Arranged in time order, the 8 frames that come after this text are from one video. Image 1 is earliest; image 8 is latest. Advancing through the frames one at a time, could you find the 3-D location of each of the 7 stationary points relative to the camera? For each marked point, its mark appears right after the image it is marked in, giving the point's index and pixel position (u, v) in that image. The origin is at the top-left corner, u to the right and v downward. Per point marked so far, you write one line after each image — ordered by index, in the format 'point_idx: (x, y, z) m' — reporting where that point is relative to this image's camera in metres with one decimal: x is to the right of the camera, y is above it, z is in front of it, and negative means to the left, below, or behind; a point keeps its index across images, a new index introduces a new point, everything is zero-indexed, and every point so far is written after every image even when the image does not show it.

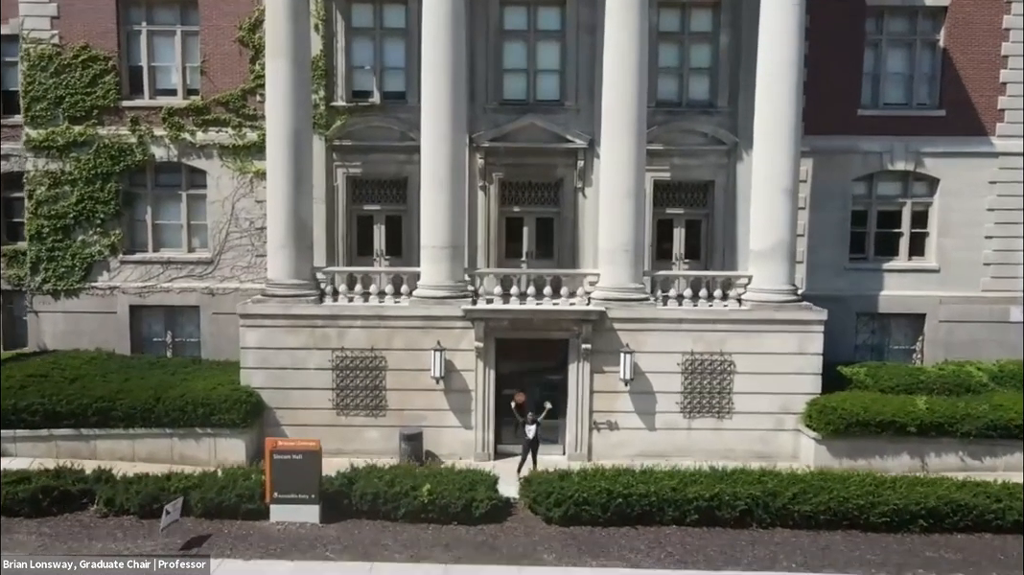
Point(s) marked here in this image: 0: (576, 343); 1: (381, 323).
0: (+1.4, -1.3, +17.8) m
1: (-3.0, -0.8, +17.8) m
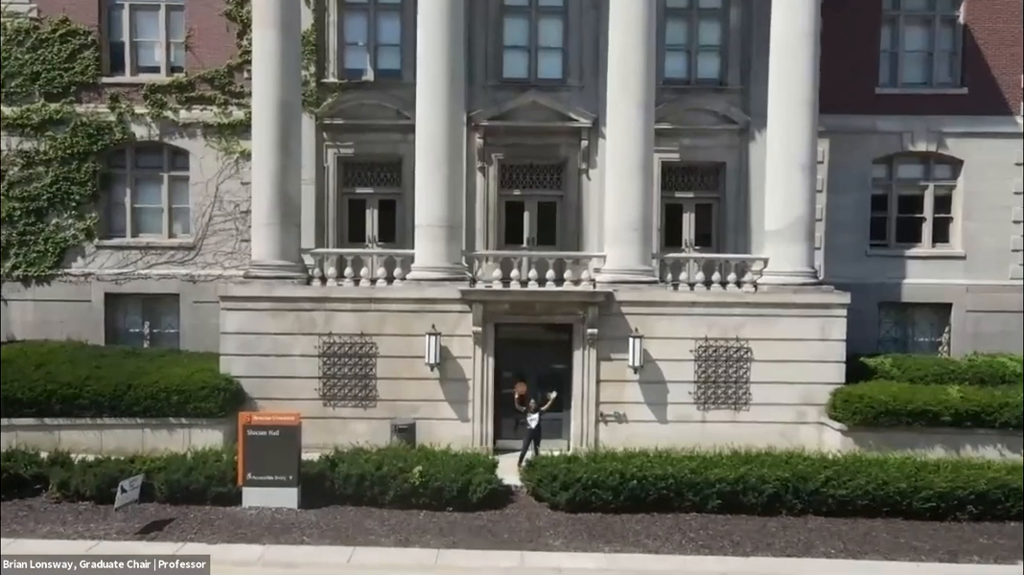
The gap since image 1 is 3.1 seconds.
0: (+1.5, -0.9, +16.5) m
1: (-3.0, -0.4, +16.5) m
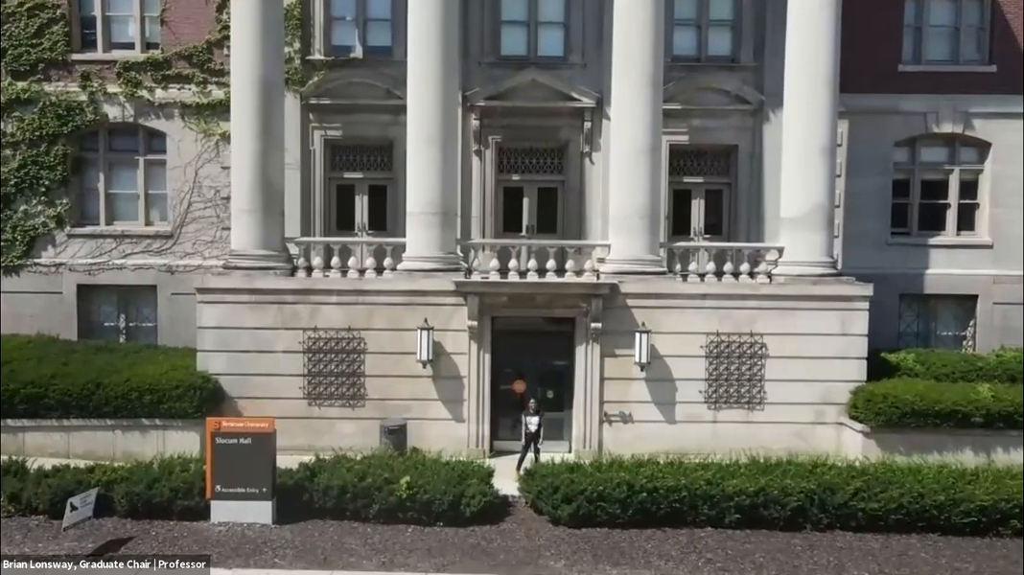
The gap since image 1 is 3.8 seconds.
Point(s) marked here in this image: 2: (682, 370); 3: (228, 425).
0: (+1.4, -0.7, +15.4) m
1: (-3.0, -0.2, +15.4) m
2: (+3.4, -1.7, +15.5) m
3: (-3.7, -1.8, +10.2) m
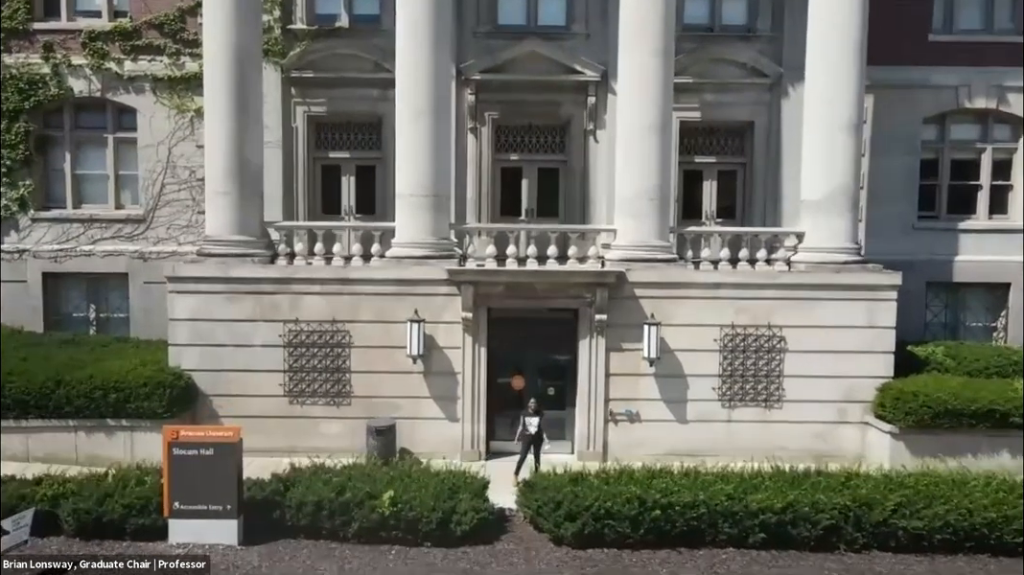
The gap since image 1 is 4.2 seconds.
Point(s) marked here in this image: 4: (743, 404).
0: (+1.4, -0.5, +14.2) m
1: (-3.1, 0.0, +14.2) m
2: (+3.3, -1.4, +14.3) m
3: (-3.8, -1.7, +9.0) m
4: (+4.3, -2.2, +14.4) m
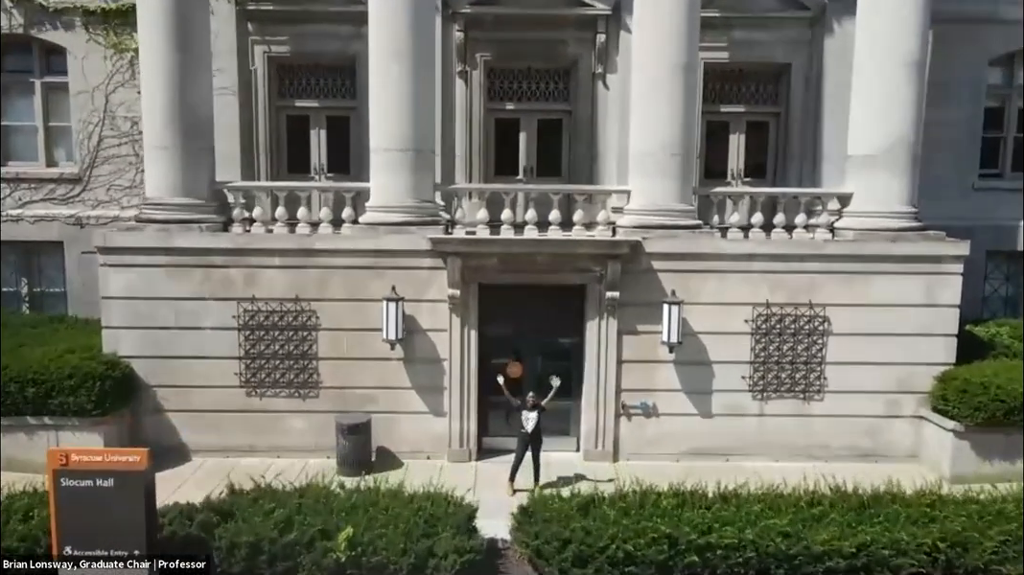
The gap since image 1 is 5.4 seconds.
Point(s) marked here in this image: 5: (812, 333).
0: (+1.3, -0.1, +12.1) m
1: (-3.1, +0.4, +12.0) m
2: (+3.3, -1.0, +12.2) m
3: (-3.8, -1.5, +6.9) m
4: (+4.2, -1.7, +12.3) m
5: (+4.7, -0.7, +12.2) m
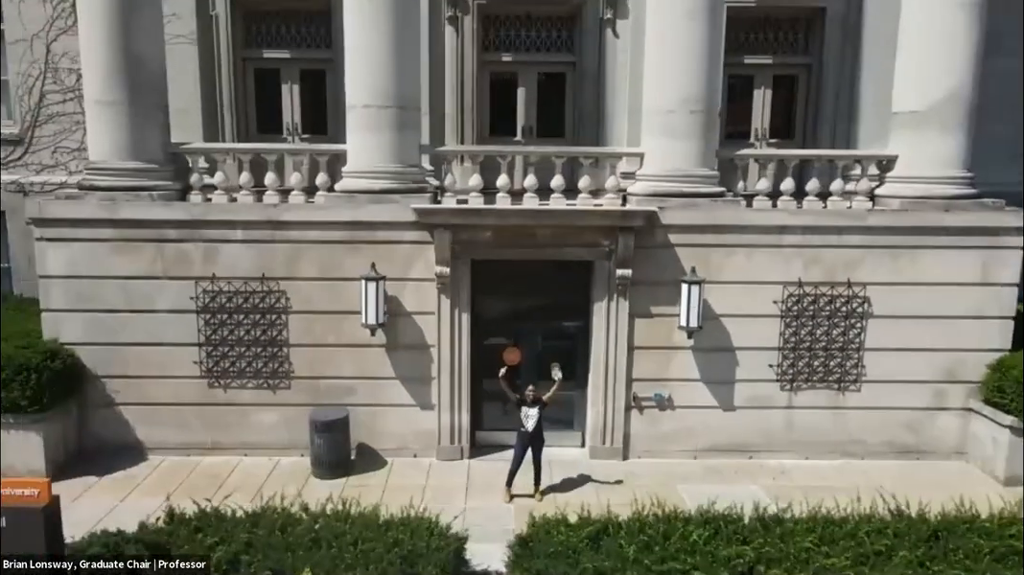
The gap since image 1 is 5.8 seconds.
0: (+1.3, +0.3, +10.6) m
1: (-3.2, +0.7, +10.5) m
2: (+3.2, -0.7, +10.8) m
3: (-3.8, -1.4, +5.4) m
4: (+4.2, -1.4, +10.9) m
5: (+4.6, -0.4, +10.7) m
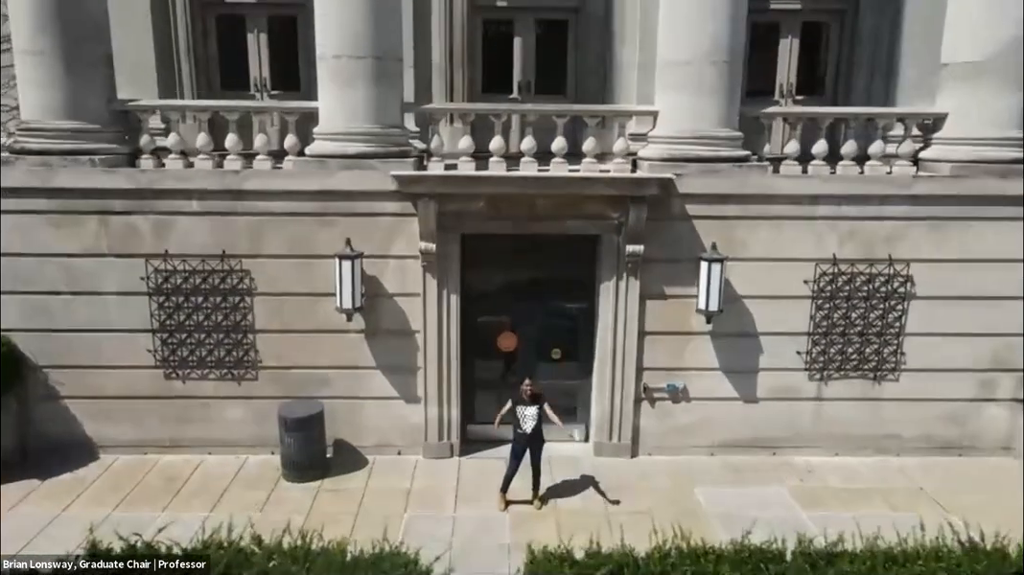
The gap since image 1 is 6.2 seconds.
0: (+1.2, +0.5, +9.3) m
1: (-3.2, +1.0, +9.2) m
2: (+3.2, -0.4, +9.5) m
3: (-3.9, -1.4, +4.2) m
4: (+4.1, -1.1, +9.7) m
5: (+4.6, -0.1, +9.5) m
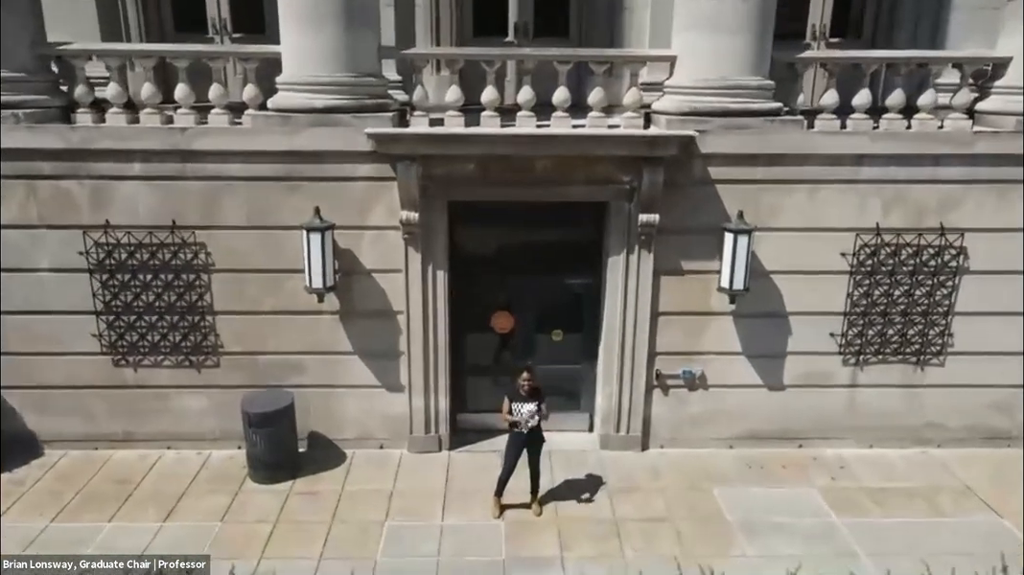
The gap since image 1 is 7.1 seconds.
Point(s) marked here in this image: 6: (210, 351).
0: (+1.2, +0.8, +8.1) m
1: (-3.3, +1.2, +7.9) m
2: (+3.1, -0.1, +8.4) m
3: (-3.9, -1.5, +3.1) m
4: (+4.0, -0.8, +8.6) m
5: (+4.5, +0.2, +8.3) m
6: (-3.3, -0.7, +8.5) m
